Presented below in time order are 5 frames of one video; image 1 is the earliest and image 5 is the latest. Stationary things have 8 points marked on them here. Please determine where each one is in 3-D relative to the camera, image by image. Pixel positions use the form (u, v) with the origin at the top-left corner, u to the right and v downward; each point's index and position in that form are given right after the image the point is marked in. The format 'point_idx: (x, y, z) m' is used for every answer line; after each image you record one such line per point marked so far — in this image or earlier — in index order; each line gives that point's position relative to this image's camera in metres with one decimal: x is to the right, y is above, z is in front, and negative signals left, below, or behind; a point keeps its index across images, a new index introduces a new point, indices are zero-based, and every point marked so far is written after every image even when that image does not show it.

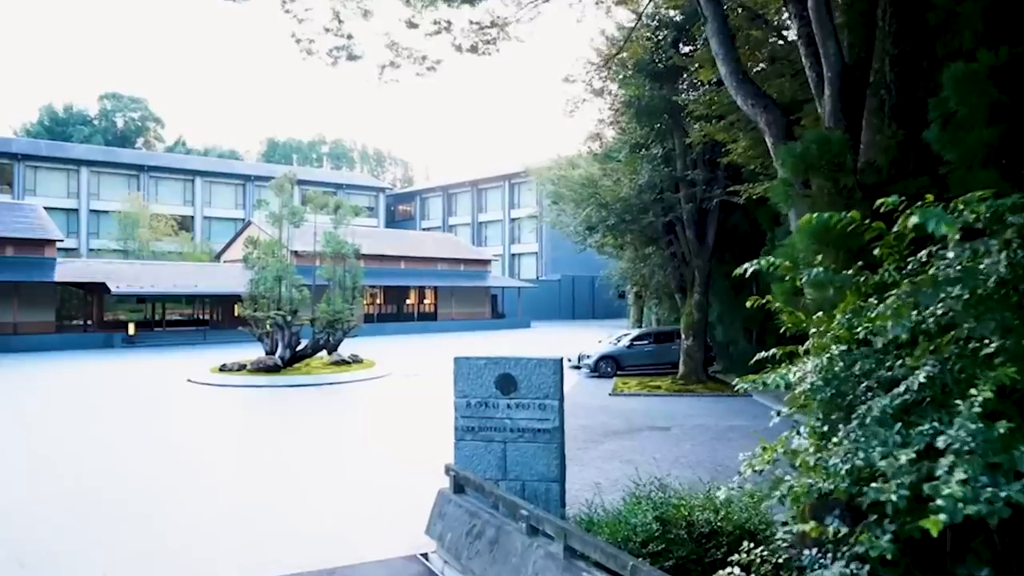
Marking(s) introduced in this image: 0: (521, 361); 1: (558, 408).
0: (+0.1, -0.6, +6.5) m
1: (+0.4, -1.0, +6.5) m
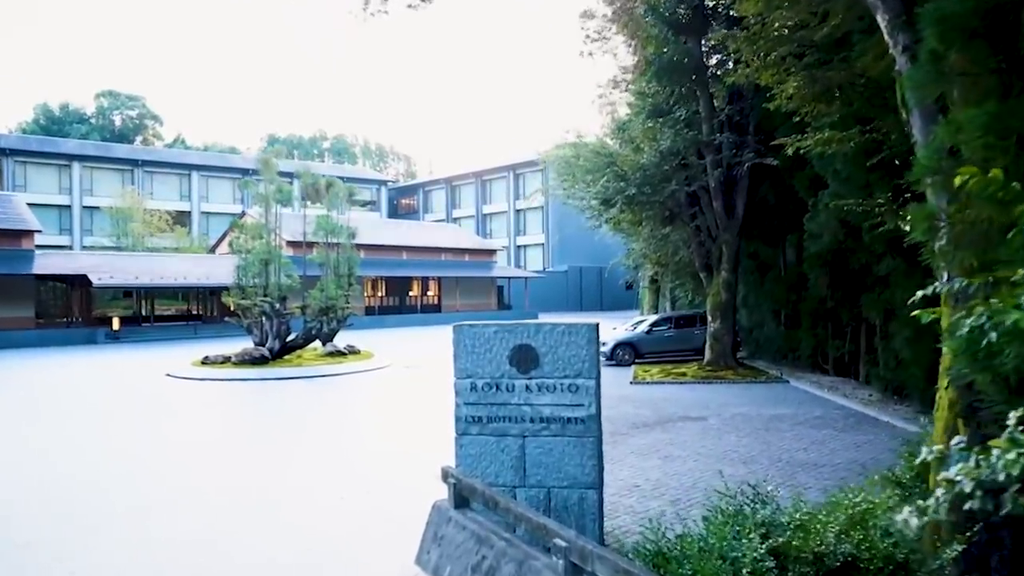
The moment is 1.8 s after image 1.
0: (+0.2, -0.3, +4.9) m
1: (+0.5, -0.6, +4.8) m
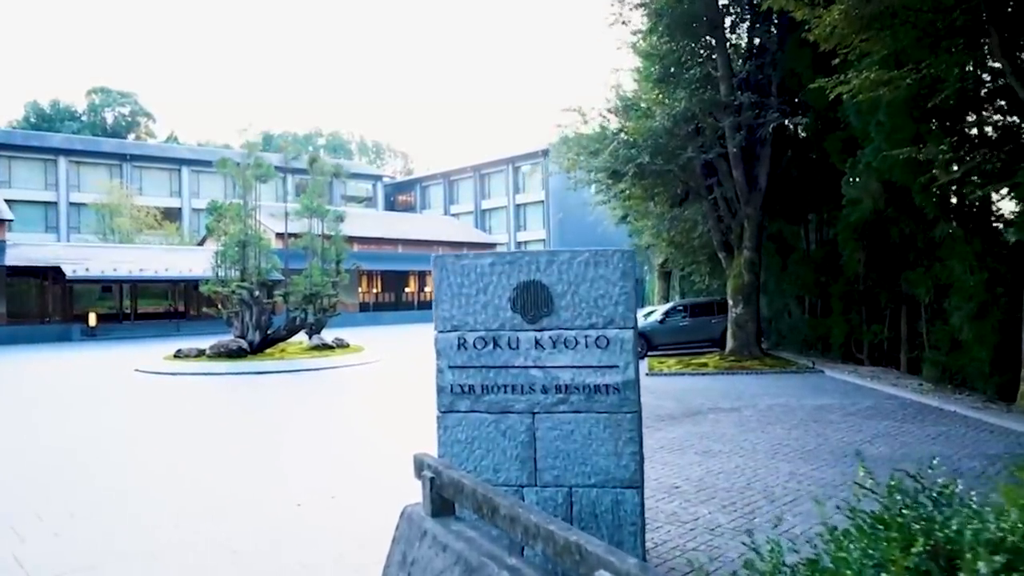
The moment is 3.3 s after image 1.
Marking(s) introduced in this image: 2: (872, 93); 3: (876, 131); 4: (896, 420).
0: (+0.2, +0.1, +3.5) m
1: (+0.5, -0.3, +3.4) m
2: (+4.2, +2.2, +8.7) m
3: (+4.9, +2.1, +10.1) m
4: (+4.0, -1.4, +7.9) m
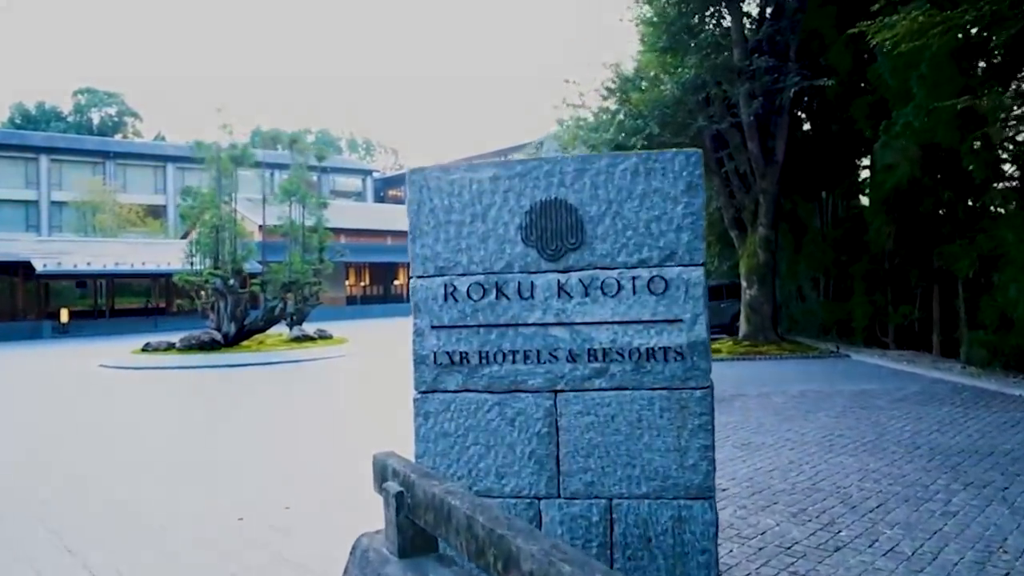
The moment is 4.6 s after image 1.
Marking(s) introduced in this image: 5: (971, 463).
0: (+0.3, +0.4, +2.4) m
1: (+0.6, 0.0, +2.3) m
2: (+4.1, +2.5, +7.6) m
3: (+4.9, +2.4, +9.0) m
4: (+4.1, -1.1, +6.9) m
5: (+2.8, -1.1, +4.7) m
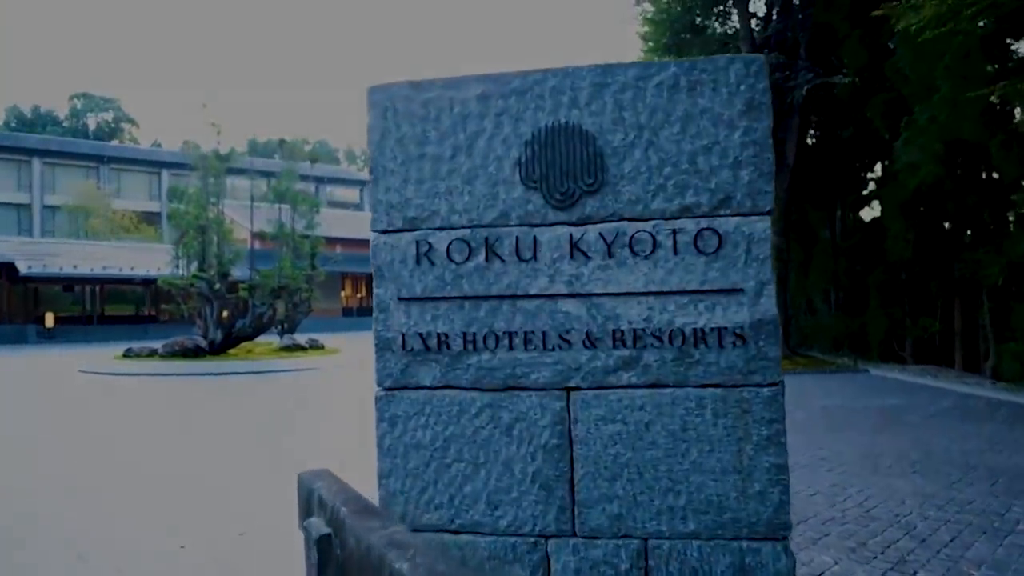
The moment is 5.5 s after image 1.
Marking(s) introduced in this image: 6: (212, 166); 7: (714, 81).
0: (+0.3, +0.5, +1.8) m
1: (+0.6, +0.1, +1.7) m
2: (+4.1, +2.5, +7.1) m
3: (+4.9, +2.3, +8.4) m
4: (+4.0, -1.1, +6.2) m
5: (+2.8, -1.1, +4.0) m
6: (-6.5, +2.6, +16.3) m
7: (+0.5, +0.5, +1.7) m
